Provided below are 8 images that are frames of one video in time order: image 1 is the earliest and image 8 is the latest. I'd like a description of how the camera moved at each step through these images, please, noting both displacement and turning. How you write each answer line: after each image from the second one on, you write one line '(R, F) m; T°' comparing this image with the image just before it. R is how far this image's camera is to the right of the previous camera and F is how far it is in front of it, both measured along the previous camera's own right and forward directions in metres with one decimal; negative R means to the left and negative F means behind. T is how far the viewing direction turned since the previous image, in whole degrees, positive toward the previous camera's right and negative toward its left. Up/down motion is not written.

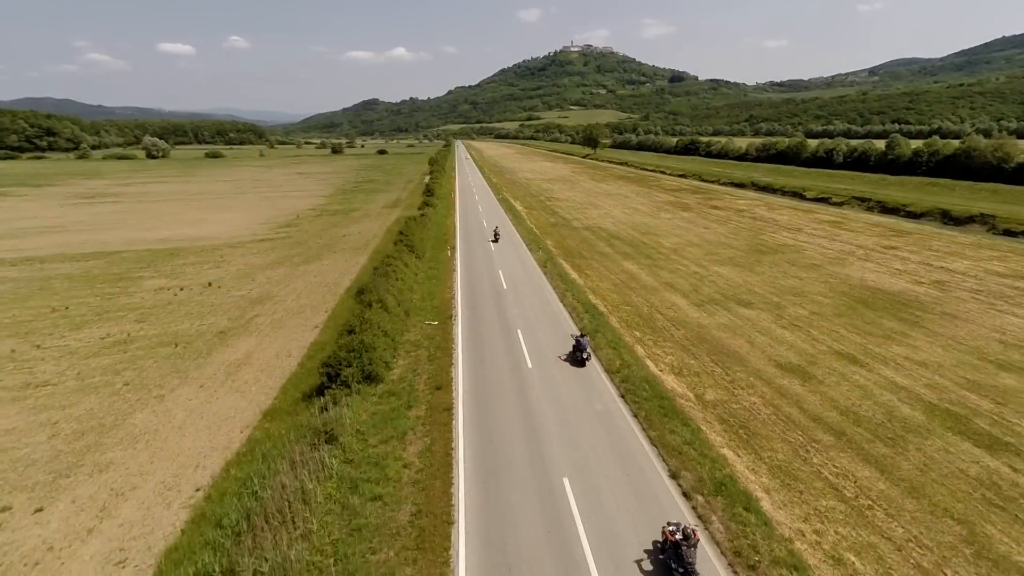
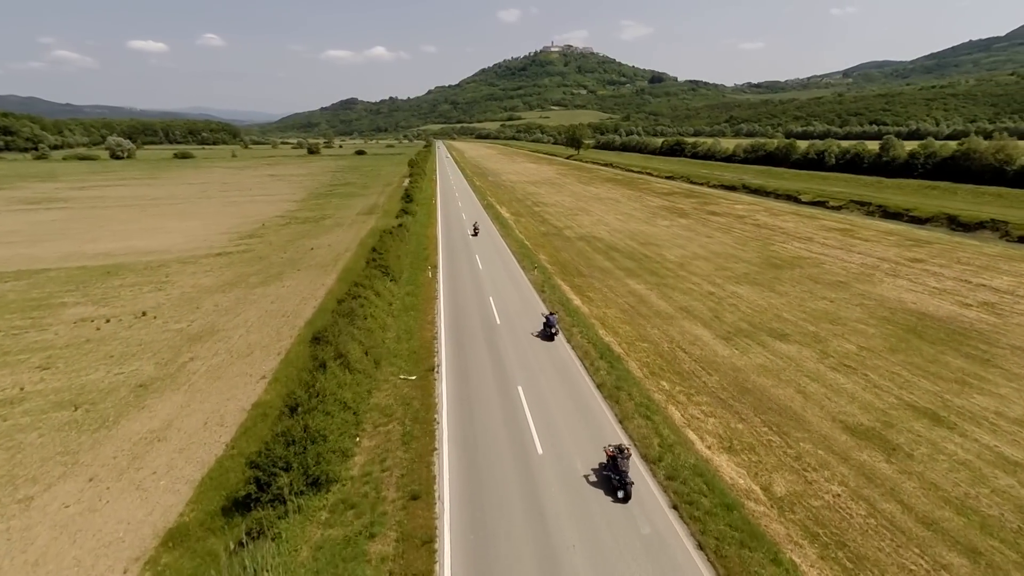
(-0.5, +5.1) m; +2°
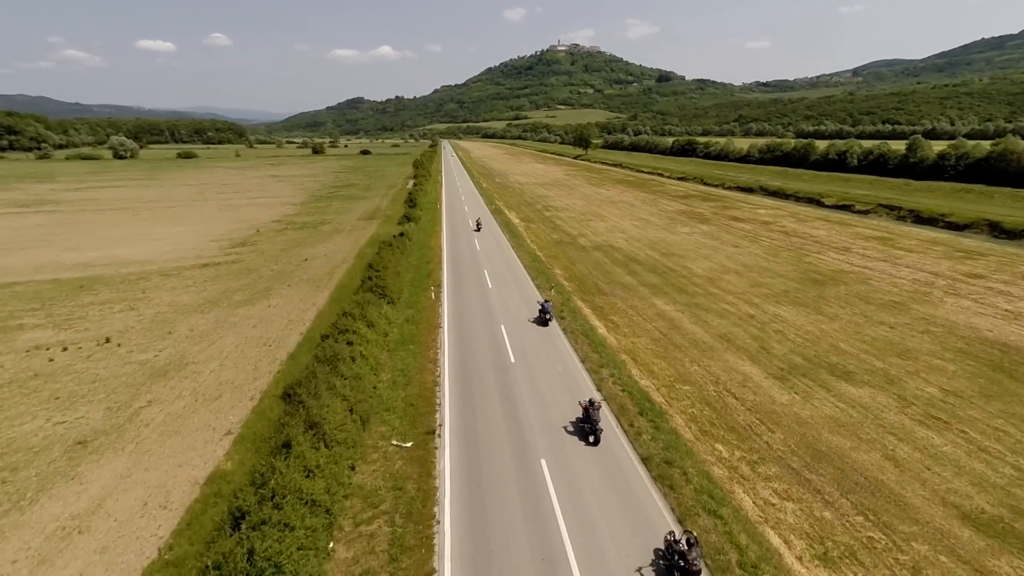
(-0.4, +3.9) m; -1°
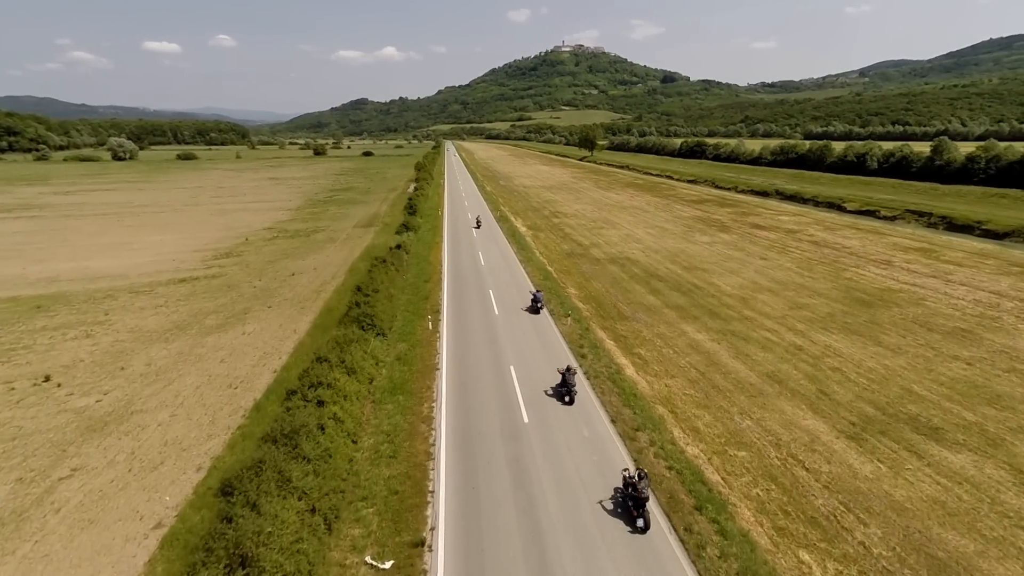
(-0.3, +4.1) m; 0°
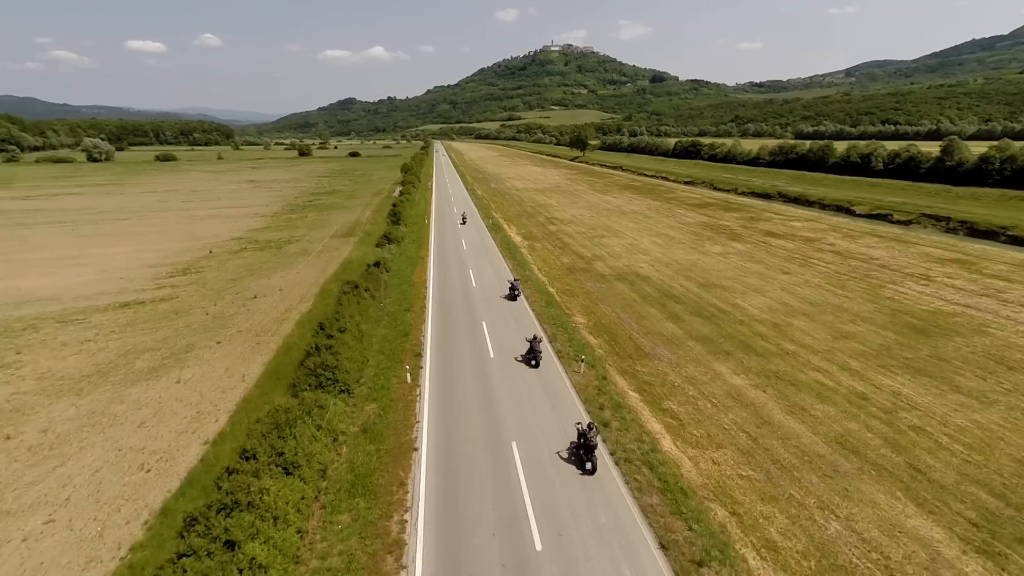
(-0.3, +5.1) m; +1°
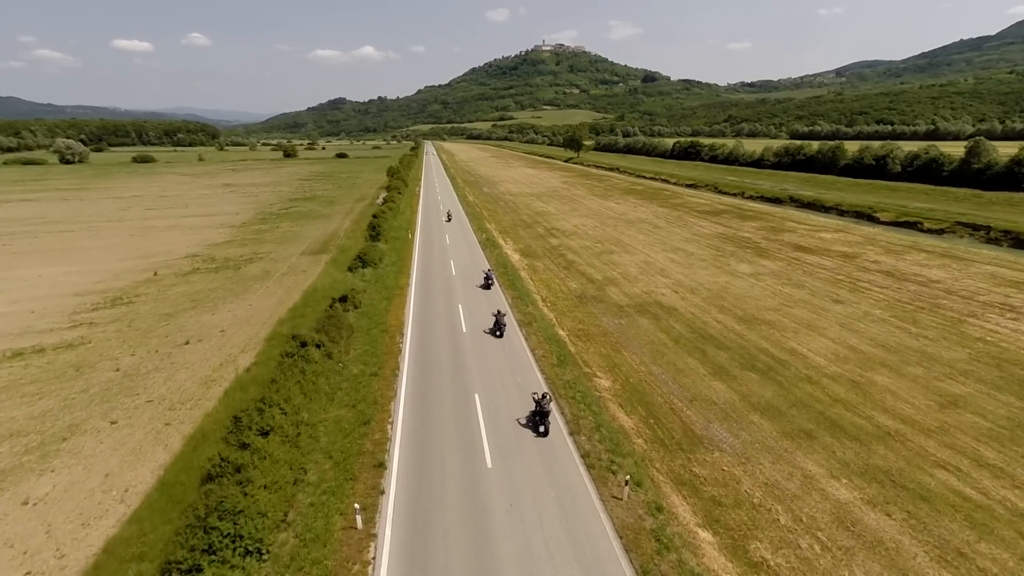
(-0.4, +7.1) m; +1°
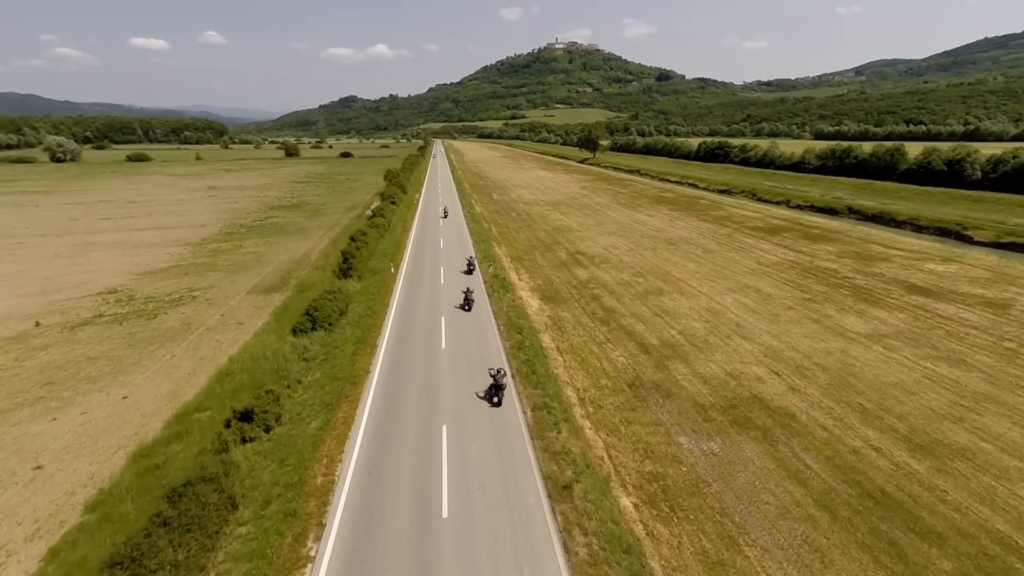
(-0.4, +12.5) m; -1°
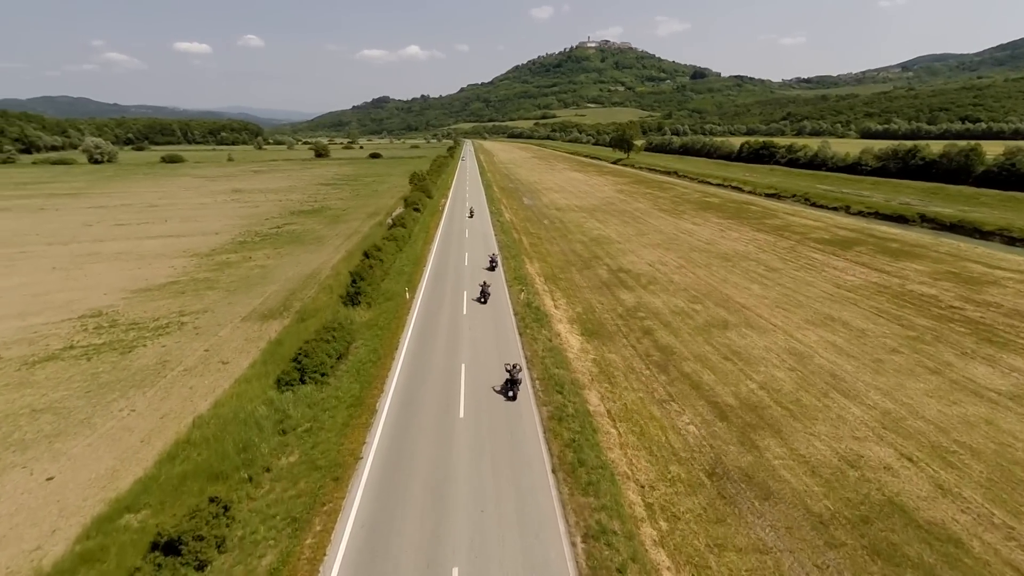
(-0.4, +5.8) m; -3°
